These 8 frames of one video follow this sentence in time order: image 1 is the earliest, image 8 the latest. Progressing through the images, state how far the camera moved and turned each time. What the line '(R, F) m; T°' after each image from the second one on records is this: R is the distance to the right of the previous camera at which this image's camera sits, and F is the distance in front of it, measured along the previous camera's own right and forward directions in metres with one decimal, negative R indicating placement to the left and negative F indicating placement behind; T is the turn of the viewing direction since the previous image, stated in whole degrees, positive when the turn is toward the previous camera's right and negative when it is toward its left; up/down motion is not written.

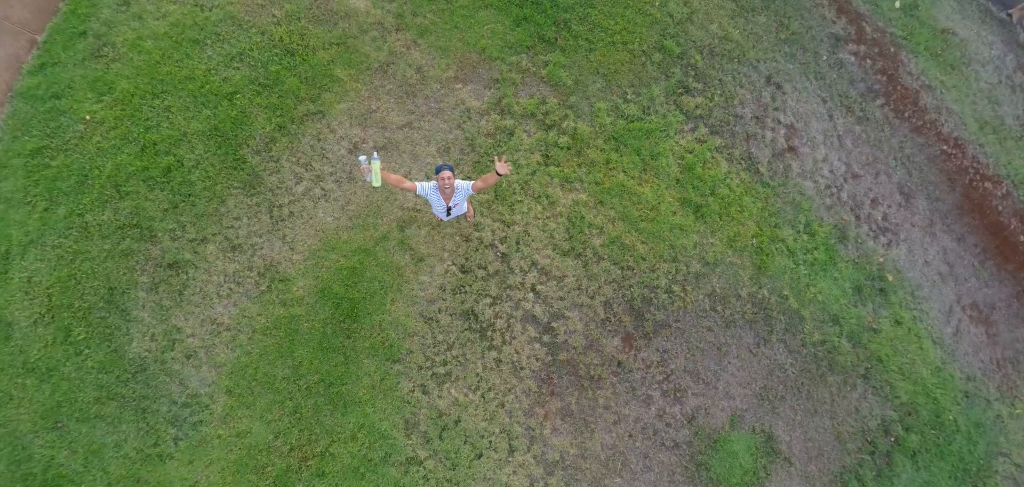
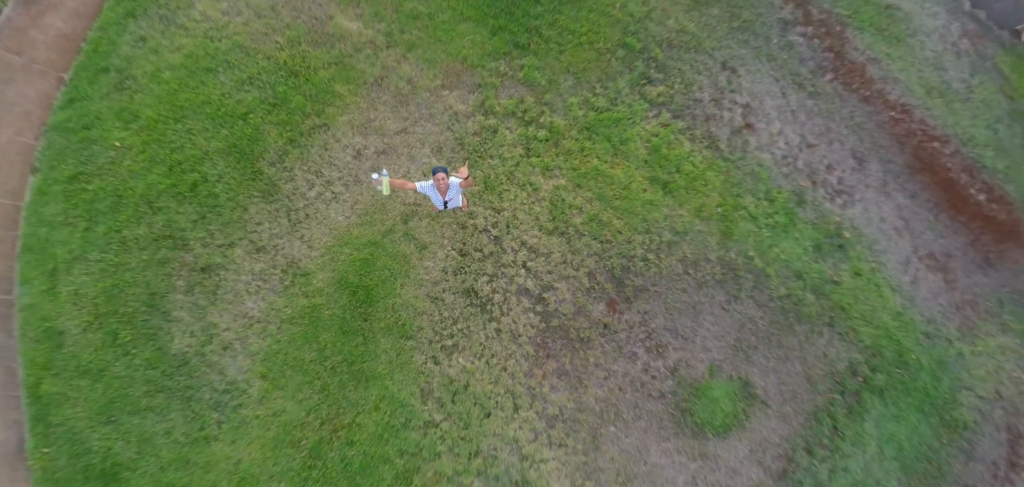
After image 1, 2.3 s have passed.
(+0.1, -0.7) m; 0°
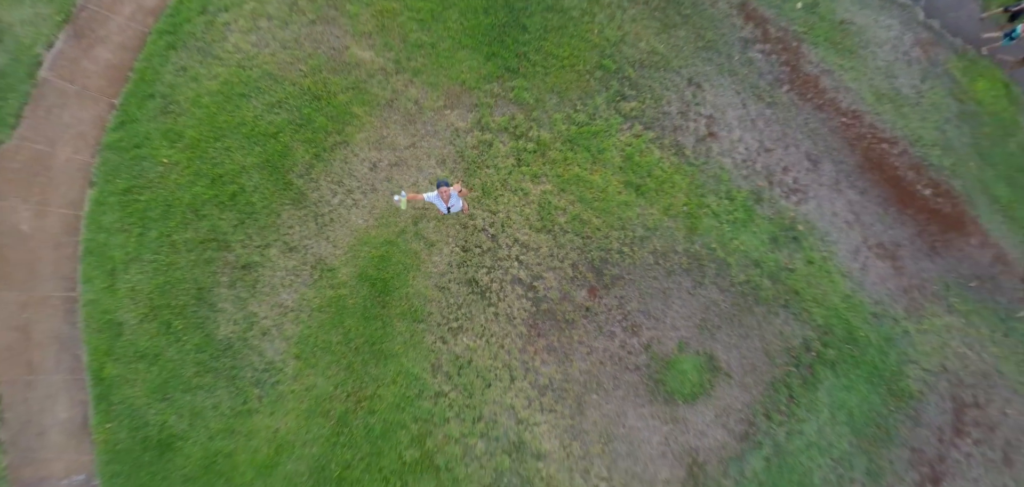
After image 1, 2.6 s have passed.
(+0.1, -1.0) m; 0°
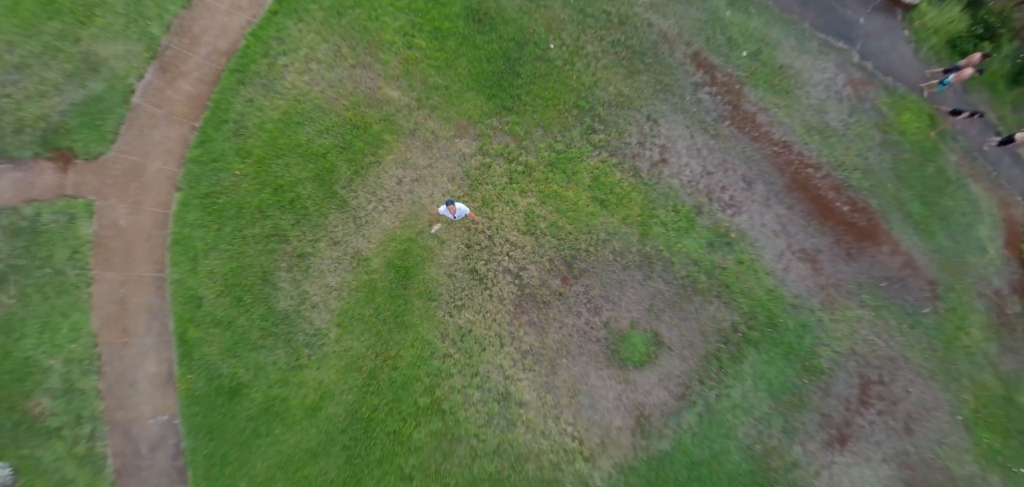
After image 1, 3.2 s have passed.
(+0.2, -2.1) m; 0°
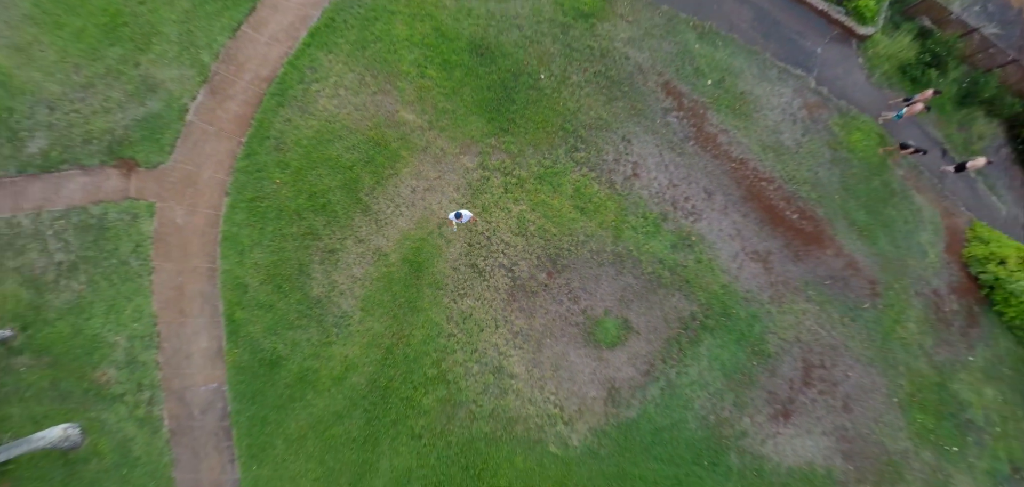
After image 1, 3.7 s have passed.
(+0.1, -1.8) m; 0°
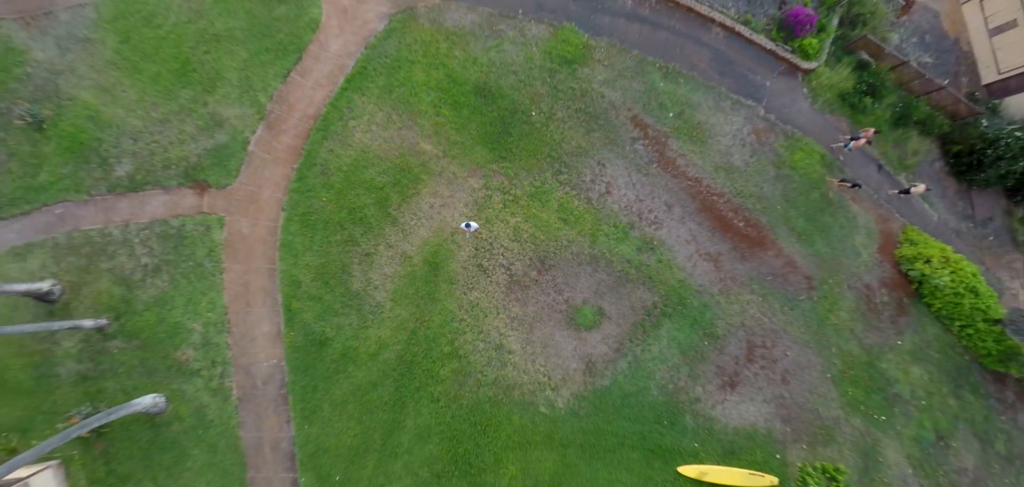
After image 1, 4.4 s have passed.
(+0.1, -2.9) m; 0°
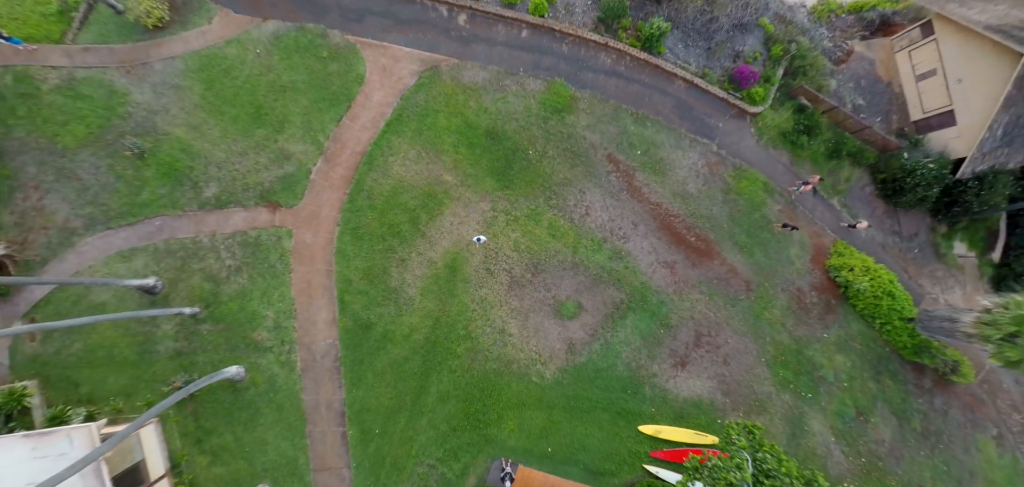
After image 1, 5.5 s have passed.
(+0.1, -4.4) m; 0°
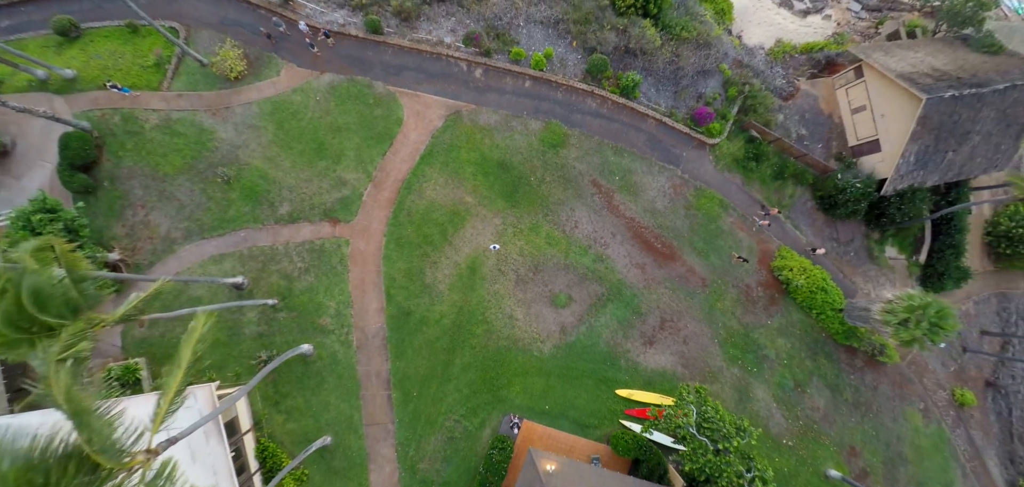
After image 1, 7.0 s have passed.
(-0.1, -5.7) m; 0°
